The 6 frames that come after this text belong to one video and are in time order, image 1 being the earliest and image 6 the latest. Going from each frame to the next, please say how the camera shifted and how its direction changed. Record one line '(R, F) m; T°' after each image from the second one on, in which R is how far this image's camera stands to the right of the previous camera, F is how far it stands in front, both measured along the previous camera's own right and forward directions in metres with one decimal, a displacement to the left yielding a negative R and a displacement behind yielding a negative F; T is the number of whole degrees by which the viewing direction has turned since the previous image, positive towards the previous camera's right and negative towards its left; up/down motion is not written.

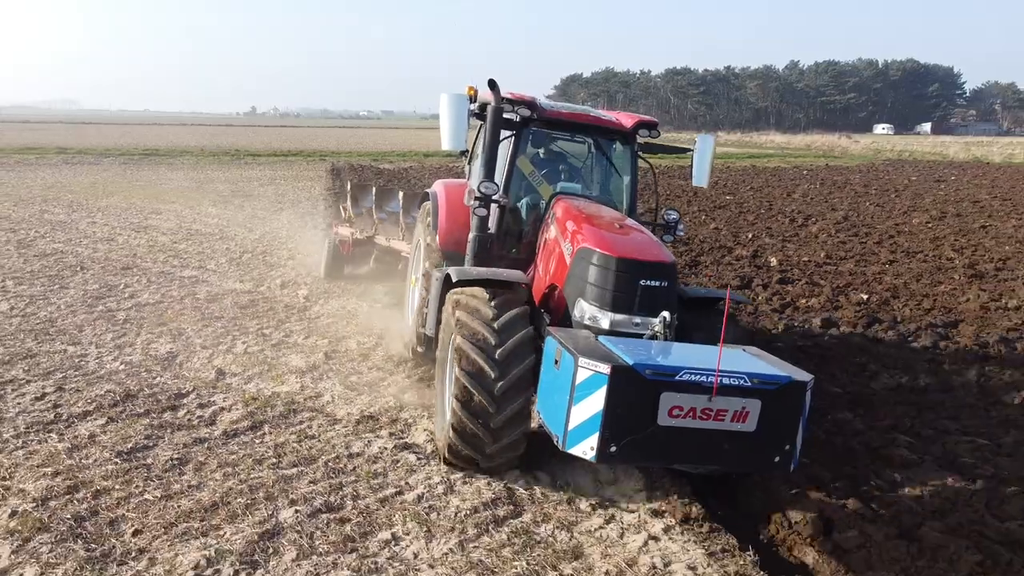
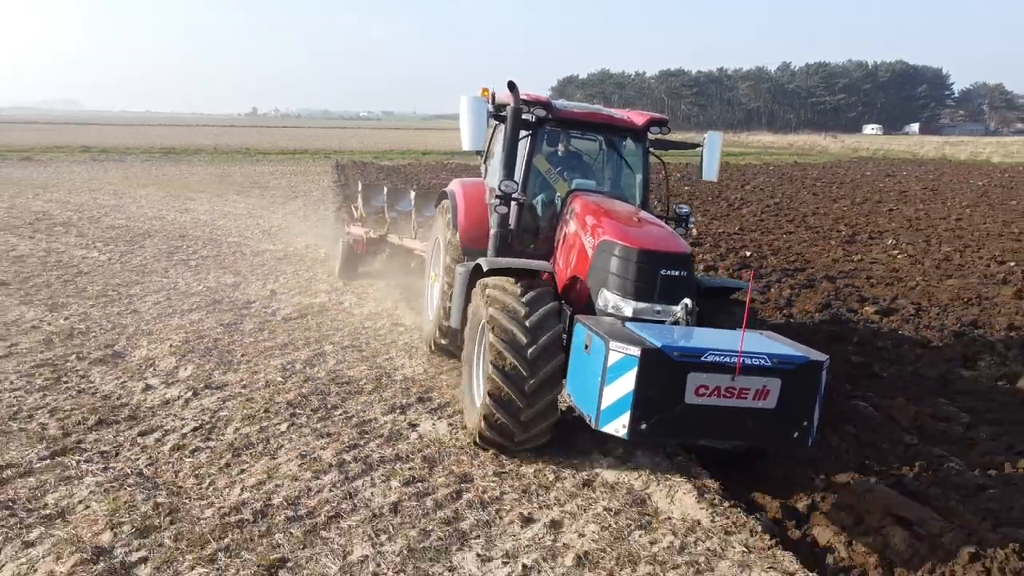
(+0.3, -2.5) m; 0°
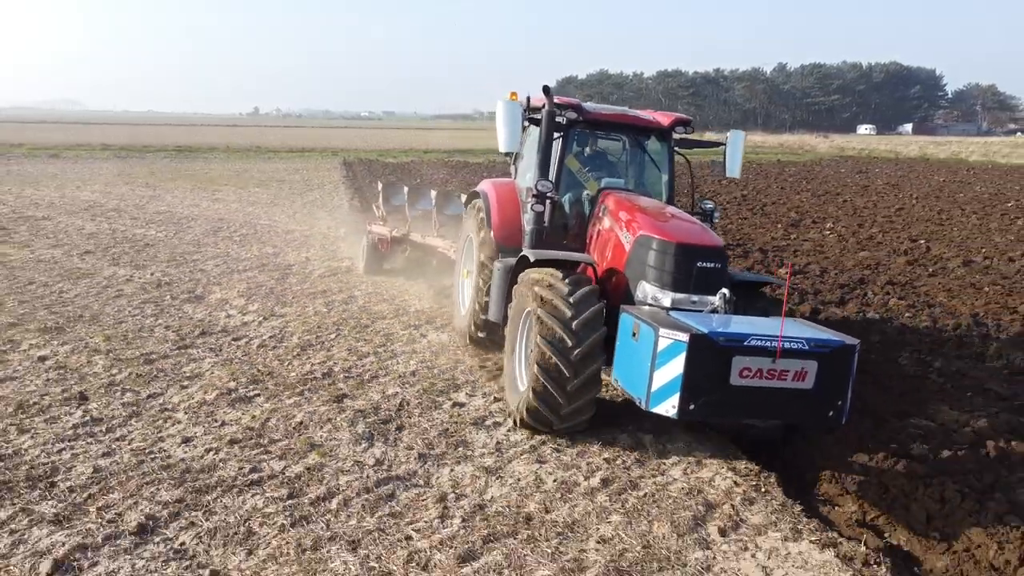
(+0.1, -1.9) m; 0°
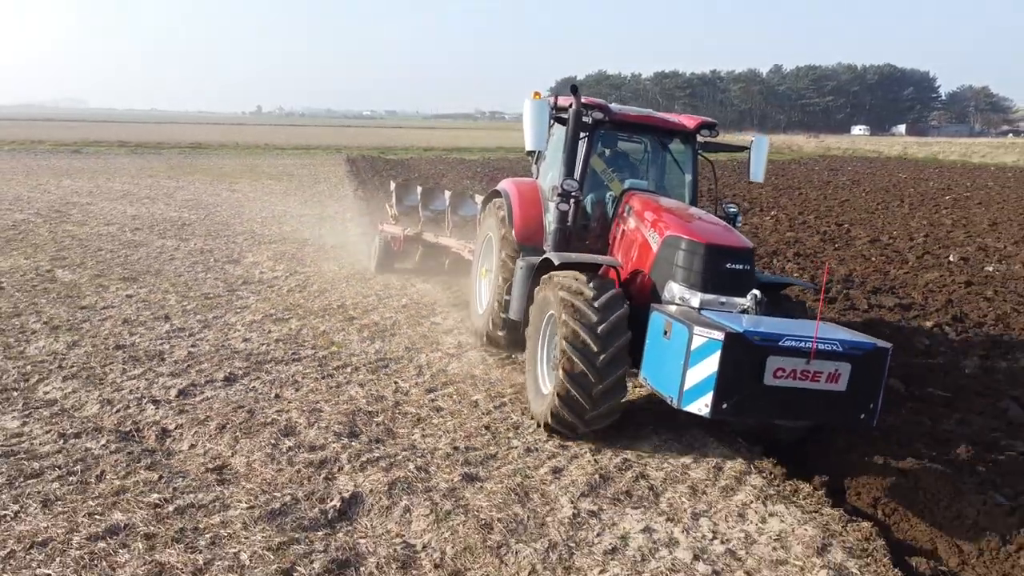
(+0.3, -1.9) m; 0°
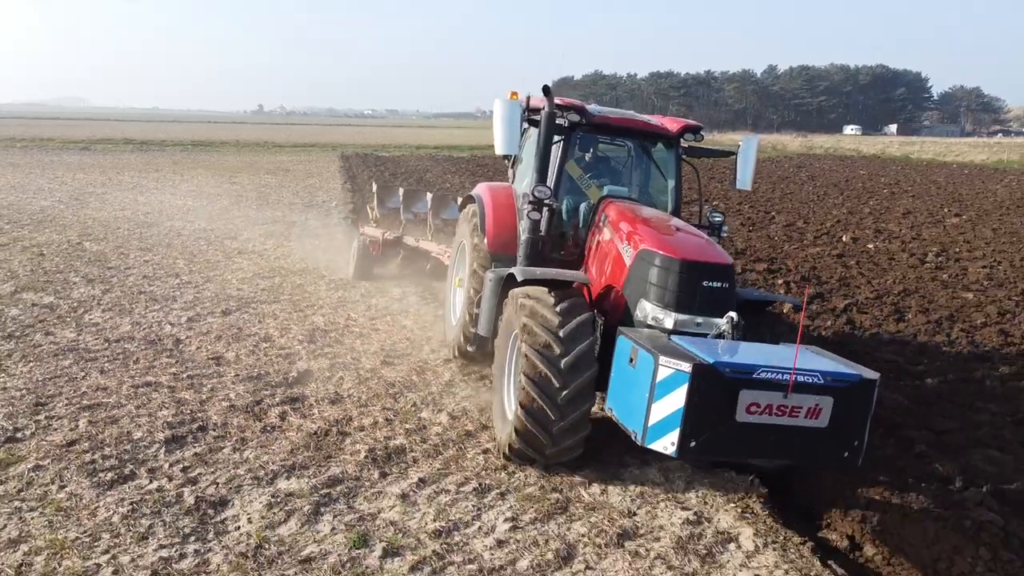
(+0.6, -1.8) m; 0°
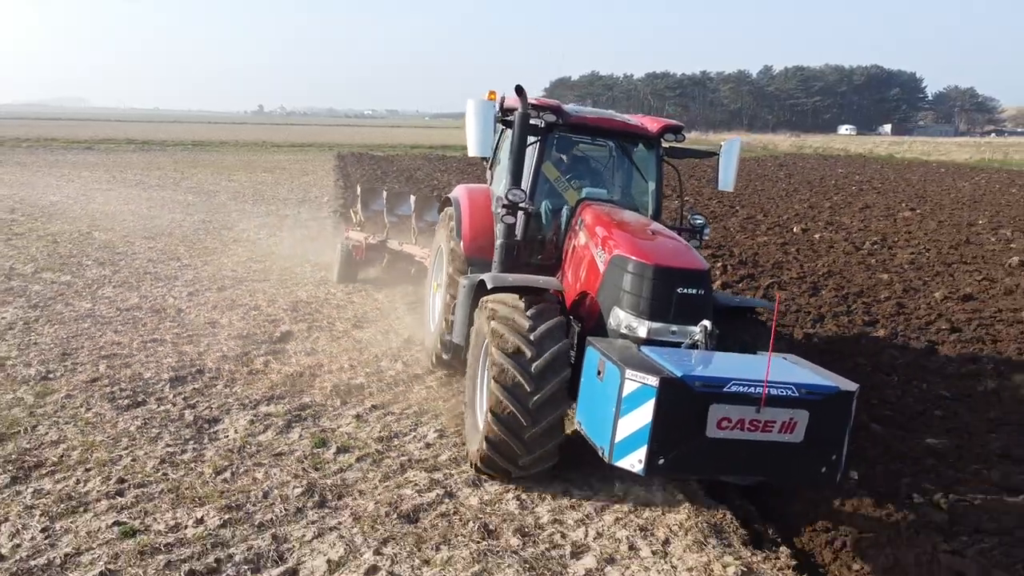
(+0.4, -1.0) m; 0°
